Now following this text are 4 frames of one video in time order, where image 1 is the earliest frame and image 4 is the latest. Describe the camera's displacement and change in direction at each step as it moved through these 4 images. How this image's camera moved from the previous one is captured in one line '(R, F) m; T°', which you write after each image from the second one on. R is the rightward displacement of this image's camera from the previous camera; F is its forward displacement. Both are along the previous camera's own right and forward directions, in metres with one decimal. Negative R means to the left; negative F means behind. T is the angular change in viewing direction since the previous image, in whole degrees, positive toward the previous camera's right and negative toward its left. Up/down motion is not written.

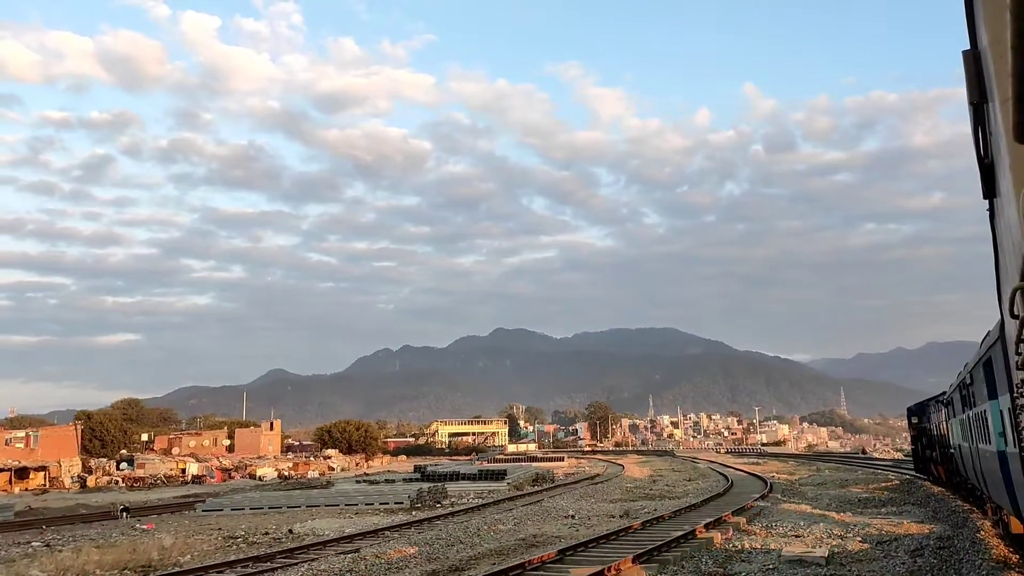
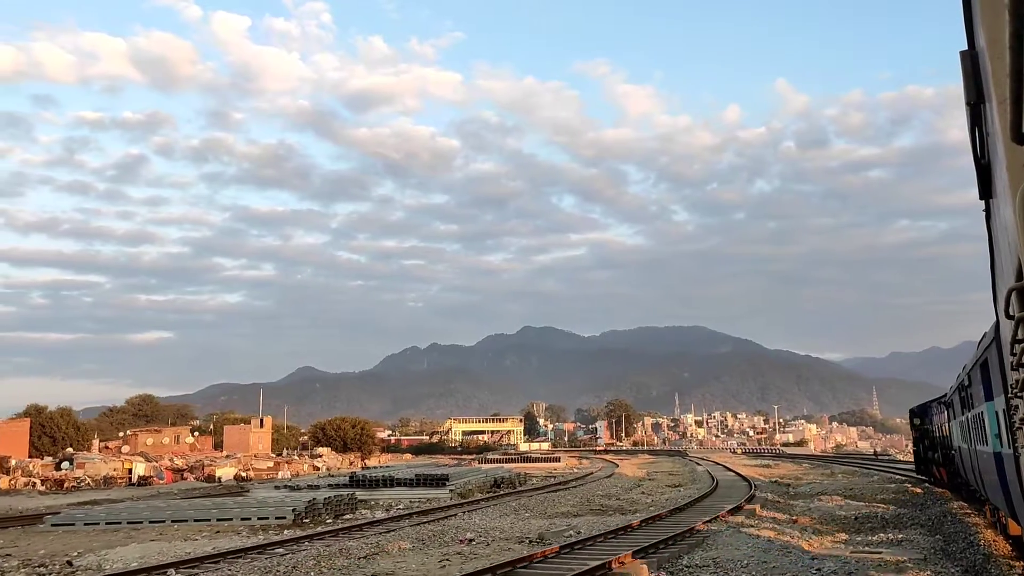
(+3.1, +4.4) m; -2°
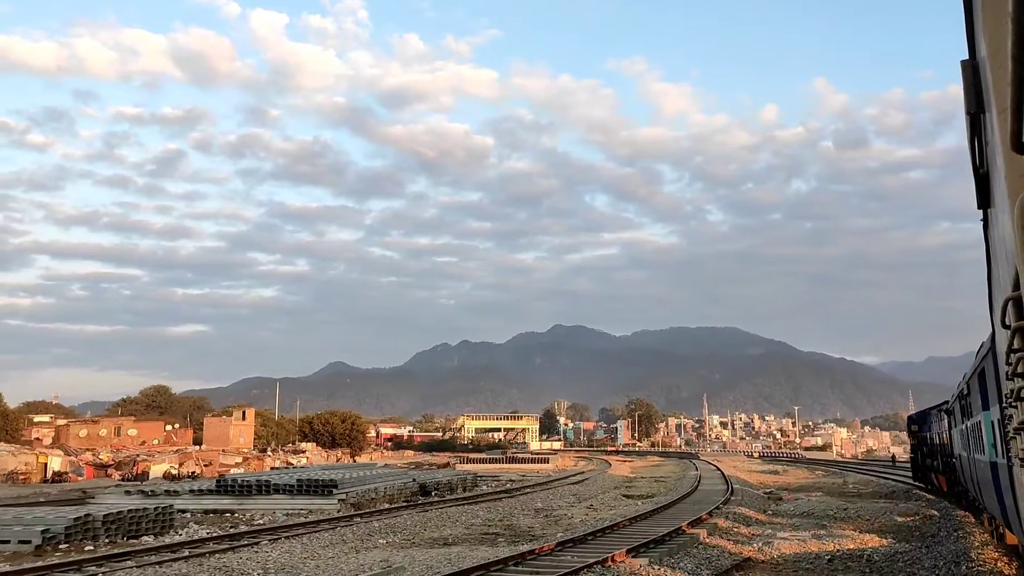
(+3.7, +5.3) m; -2°
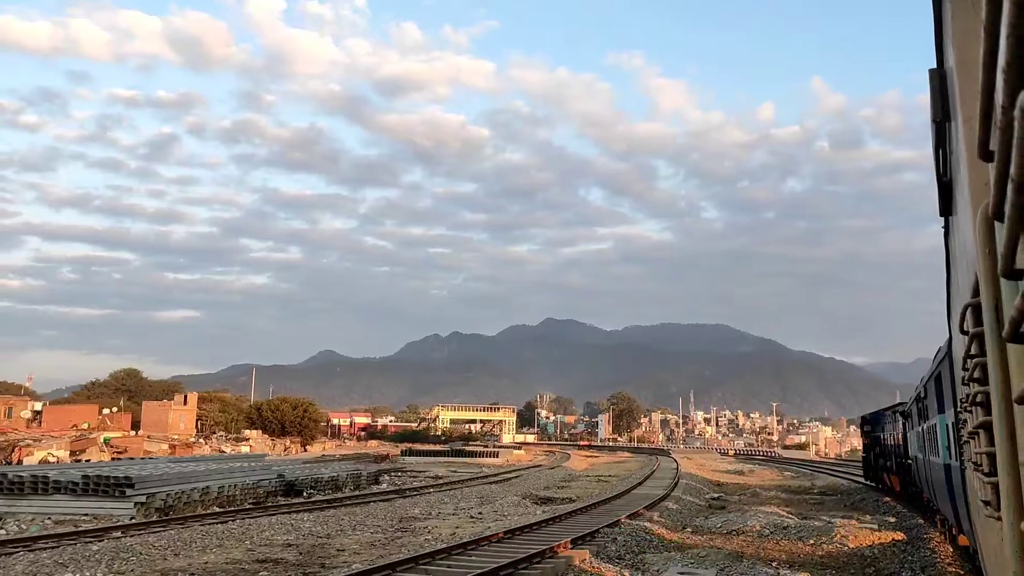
(+3.2, +4.6) m; +1°
